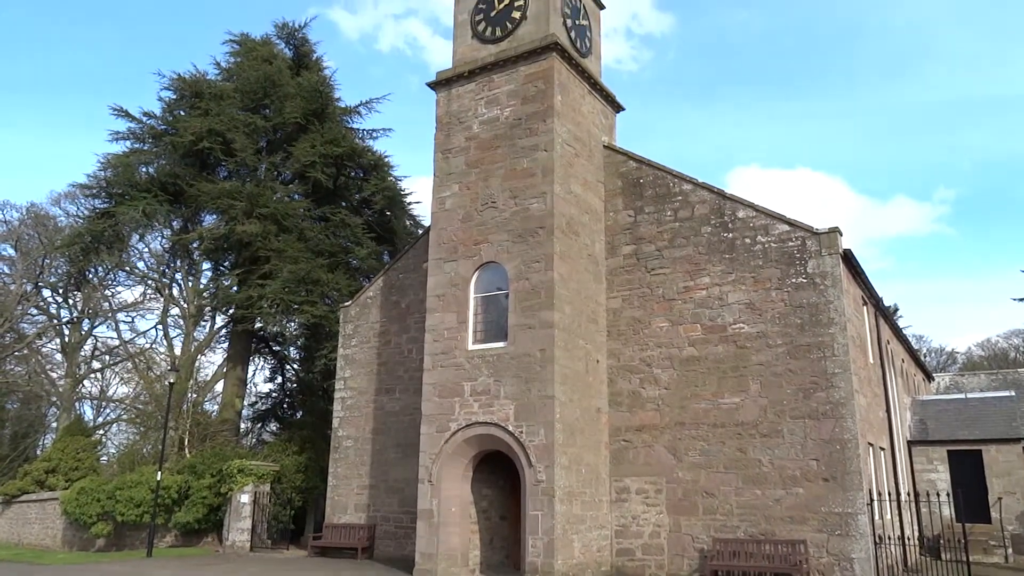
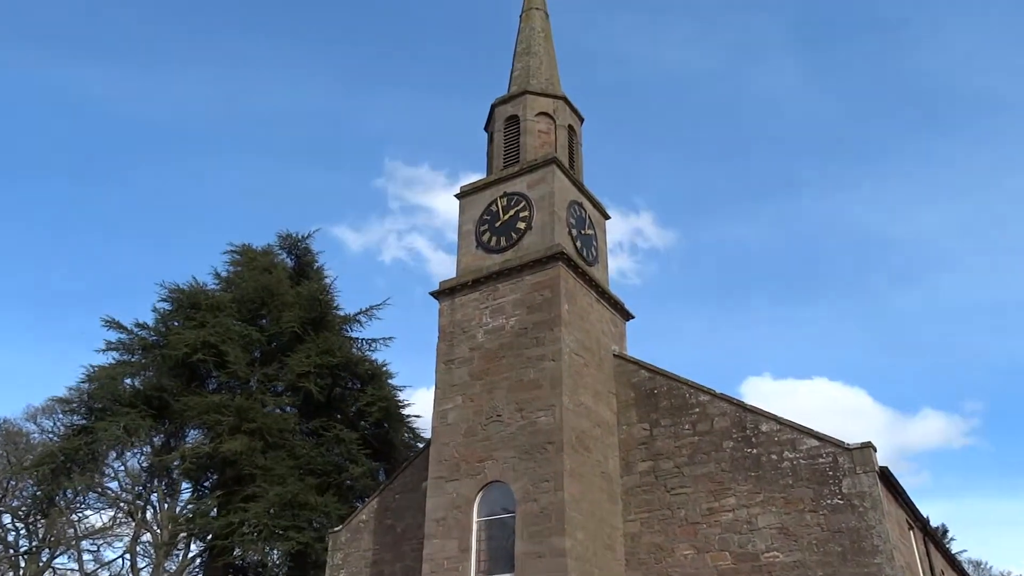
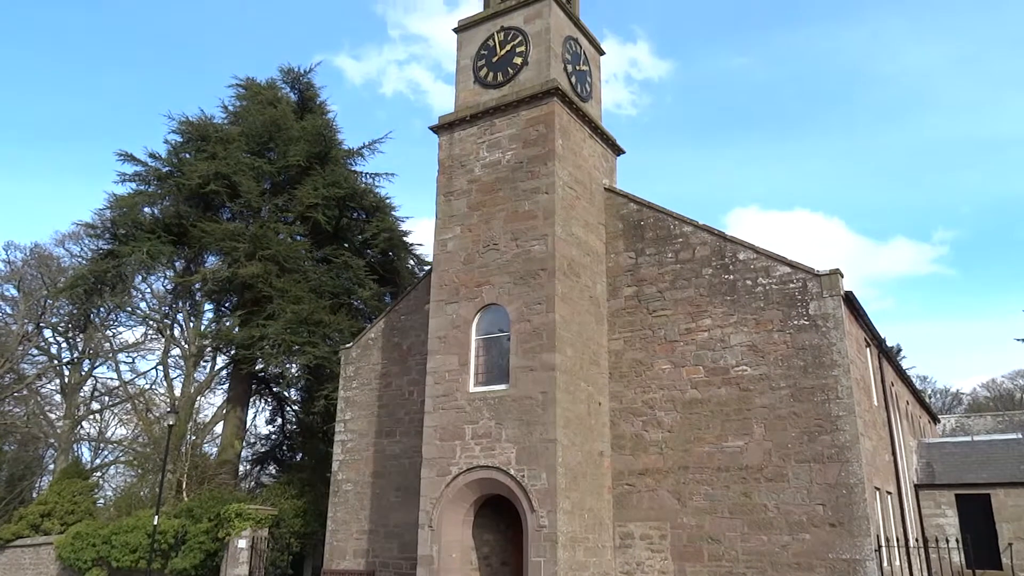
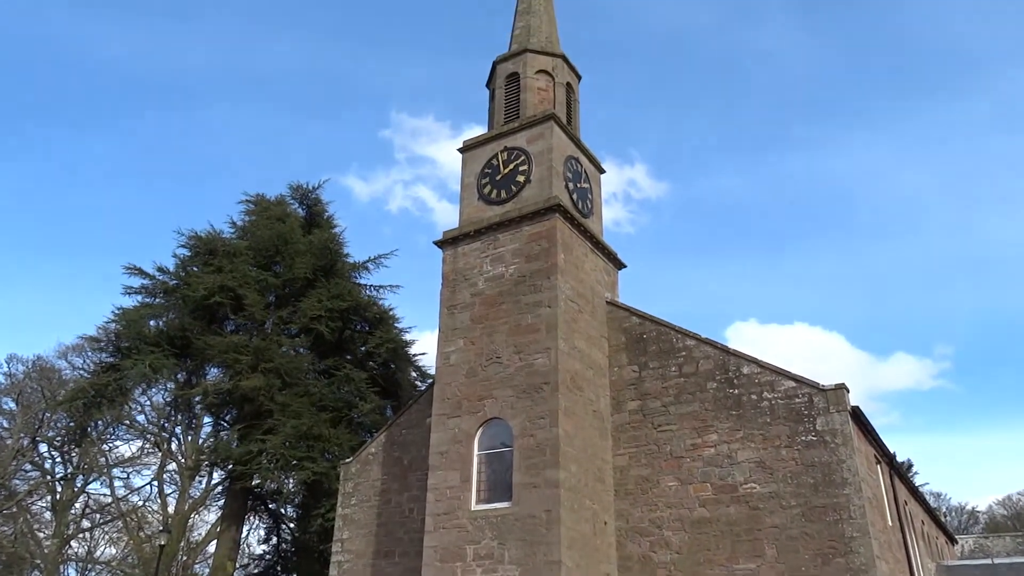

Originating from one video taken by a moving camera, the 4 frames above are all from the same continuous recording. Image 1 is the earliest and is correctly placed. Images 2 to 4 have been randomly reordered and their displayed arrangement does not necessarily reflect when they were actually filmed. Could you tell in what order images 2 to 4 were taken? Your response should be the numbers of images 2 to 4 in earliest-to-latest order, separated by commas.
3, 4, 2
